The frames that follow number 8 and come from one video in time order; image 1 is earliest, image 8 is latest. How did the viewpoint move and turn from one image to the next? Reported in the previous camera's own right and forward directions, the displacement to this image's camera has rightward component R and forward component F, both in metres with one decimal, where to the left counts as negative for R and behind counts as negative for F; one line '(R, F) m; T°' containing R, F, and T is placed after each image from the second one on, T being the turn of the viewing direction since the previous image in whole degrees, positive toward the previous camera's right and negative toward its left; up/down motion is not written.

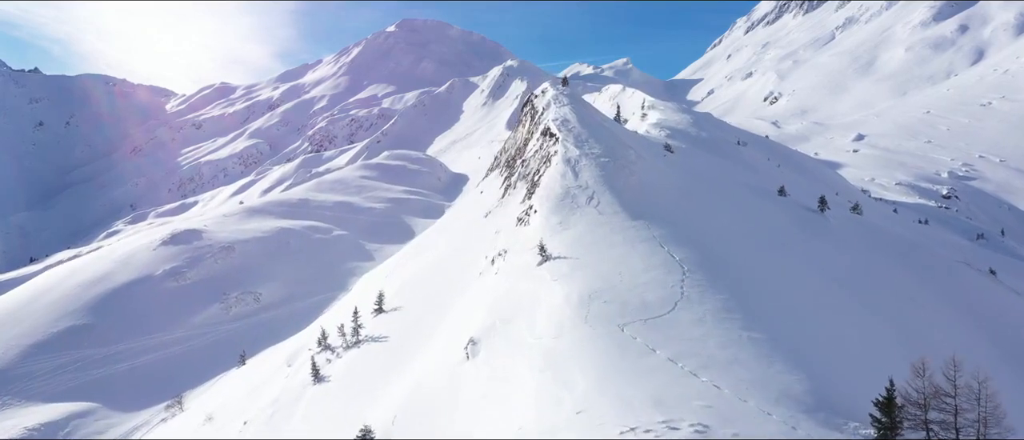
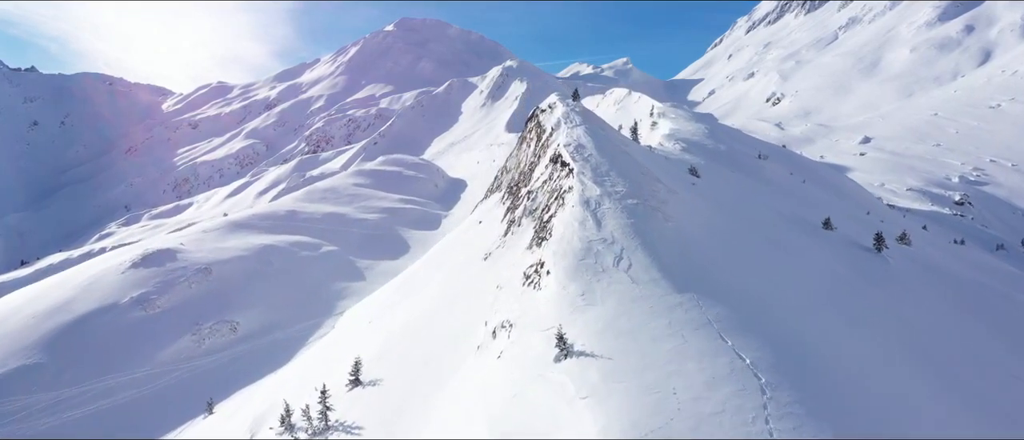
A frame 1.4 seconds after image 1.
(-0.2, +3.3) m; 0°
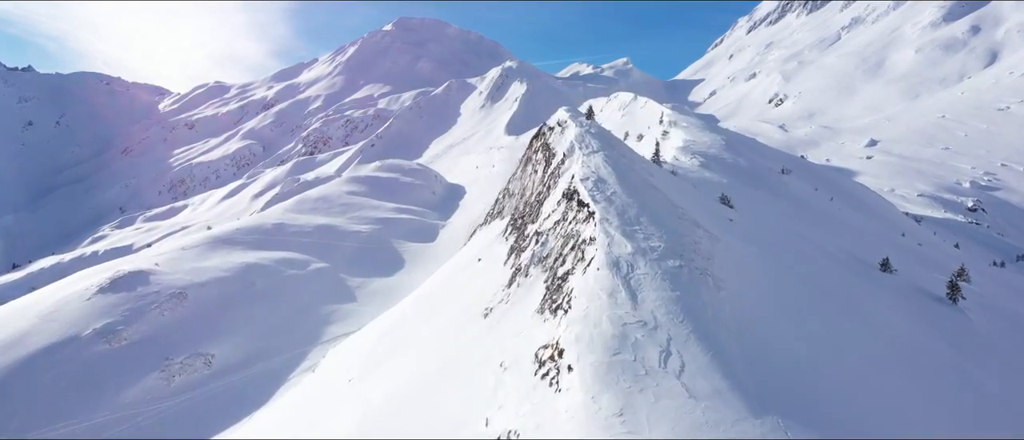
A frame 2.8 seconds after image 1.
(-0.2, +3.1) m; 0°
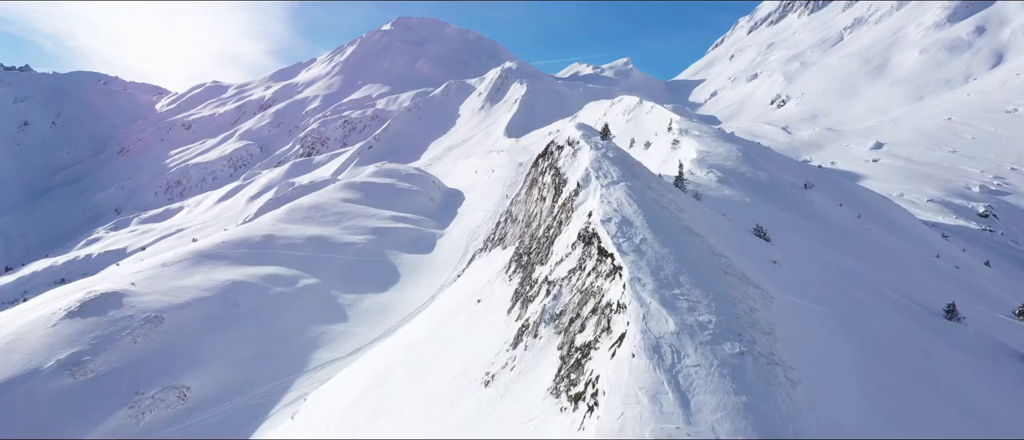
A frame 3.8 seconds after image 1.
(-0.2, +2.6) m; 0°
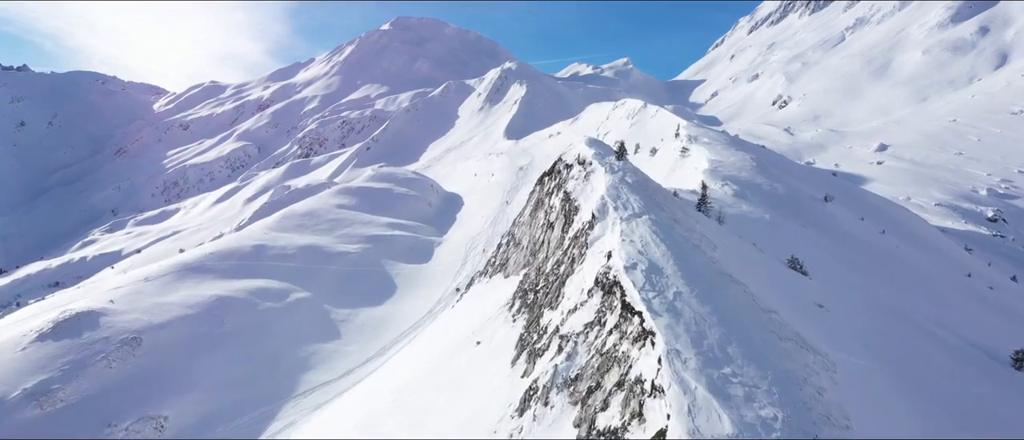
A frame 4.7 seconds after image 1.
(-0.1, +2.0) m; 0°
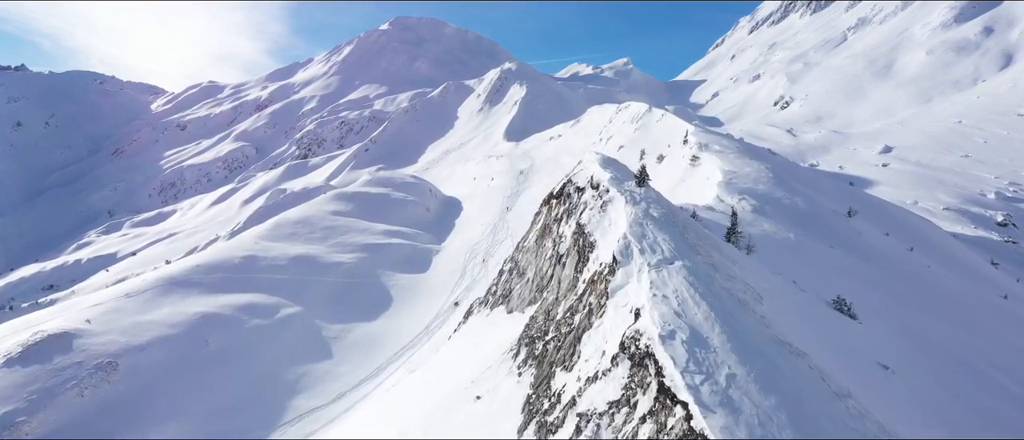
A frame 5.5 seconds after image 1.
(-0.1, +2.0) m; 0°
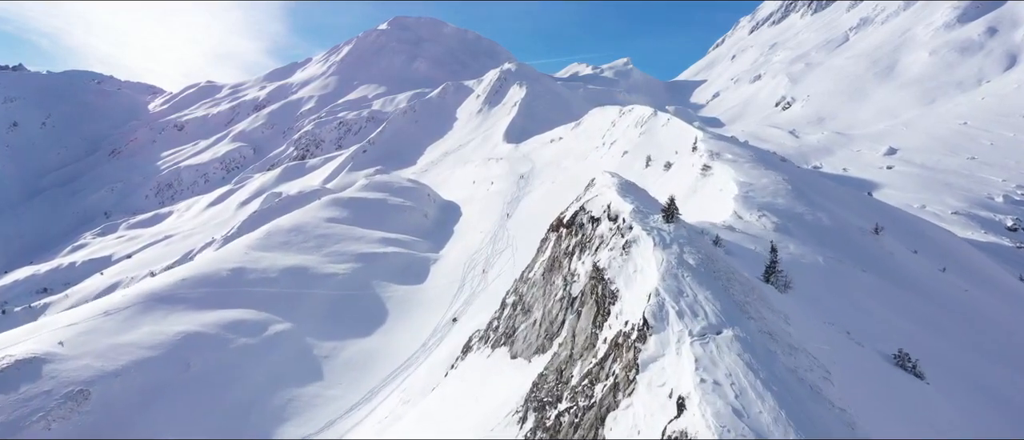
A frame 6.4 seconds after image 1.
(-0.1, +2.0) m; 0°
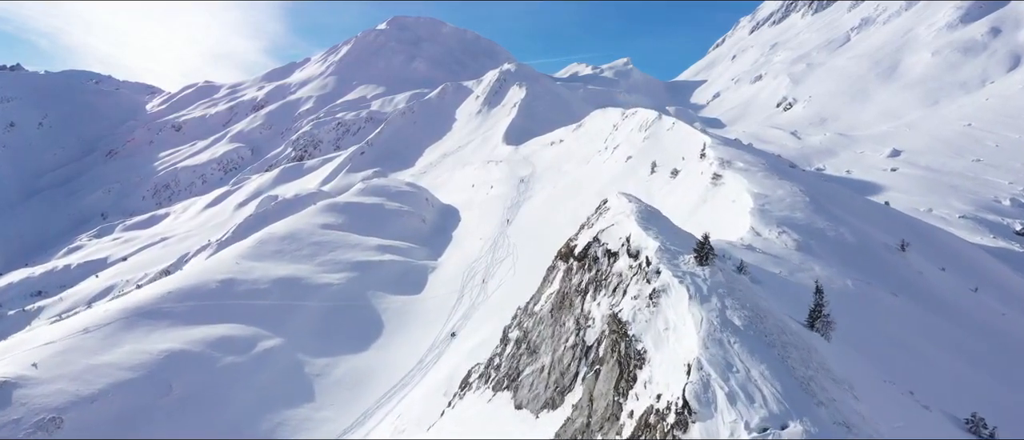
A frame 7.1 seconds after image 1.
(-0.1, +1.7) m; 0°
